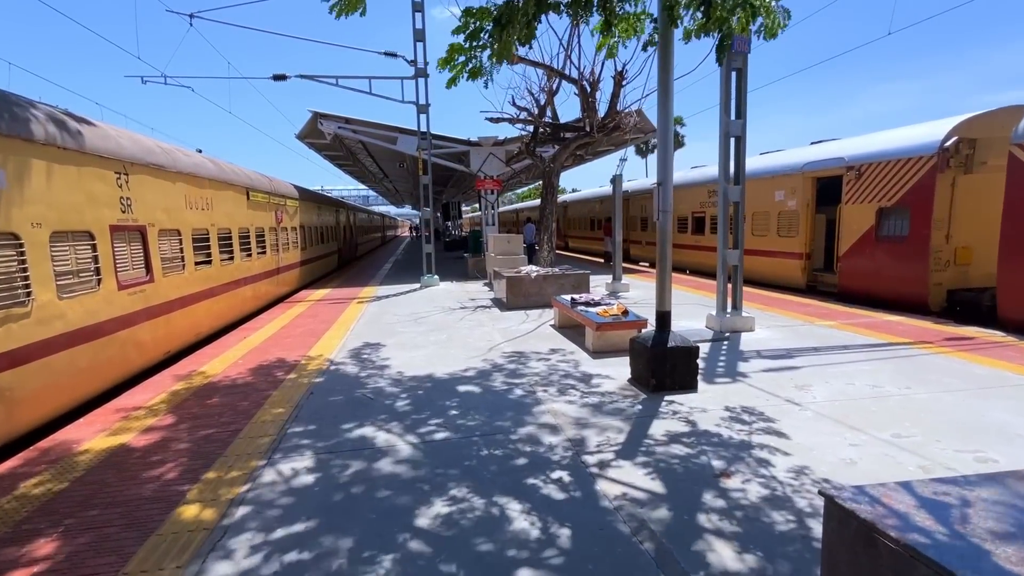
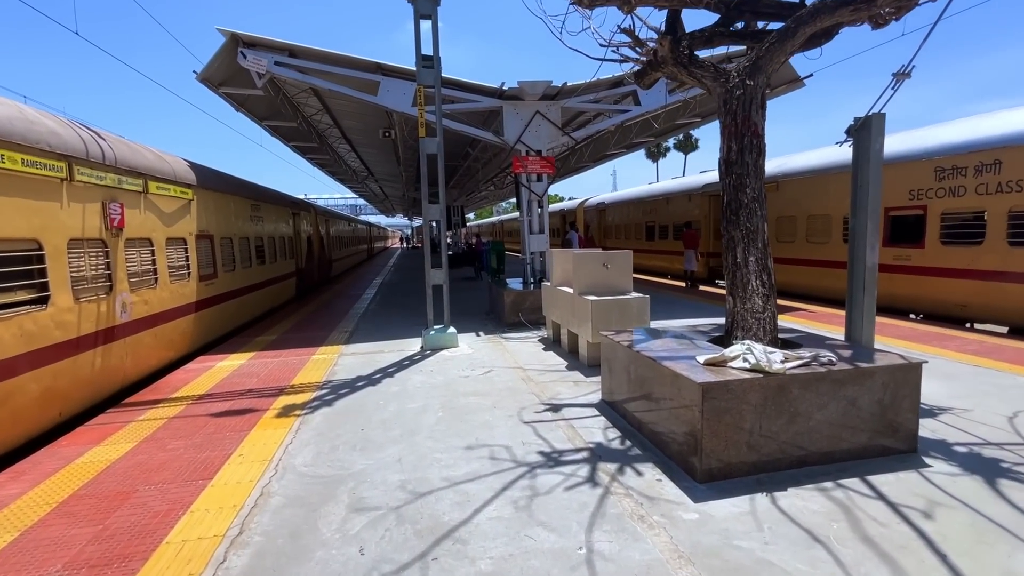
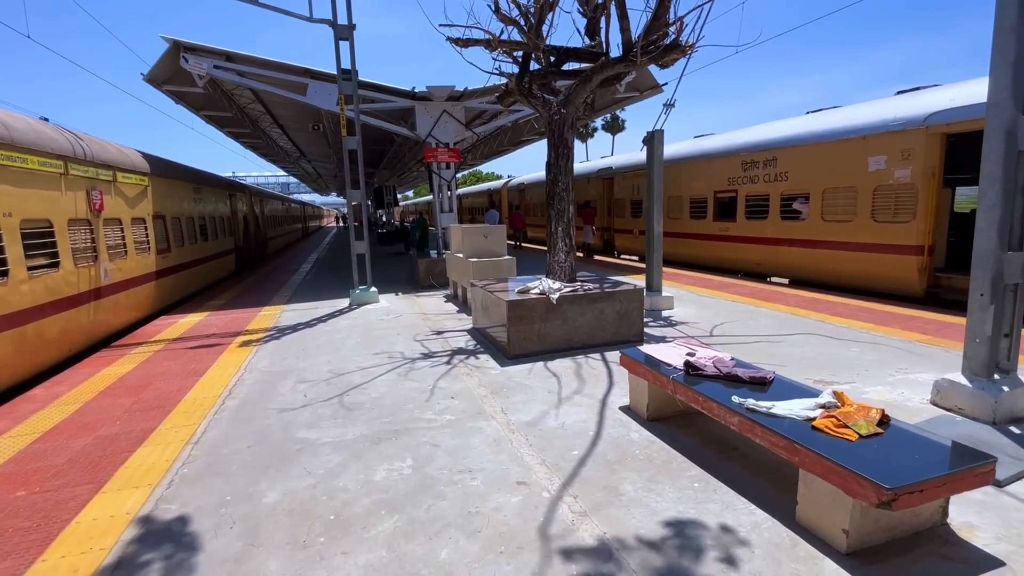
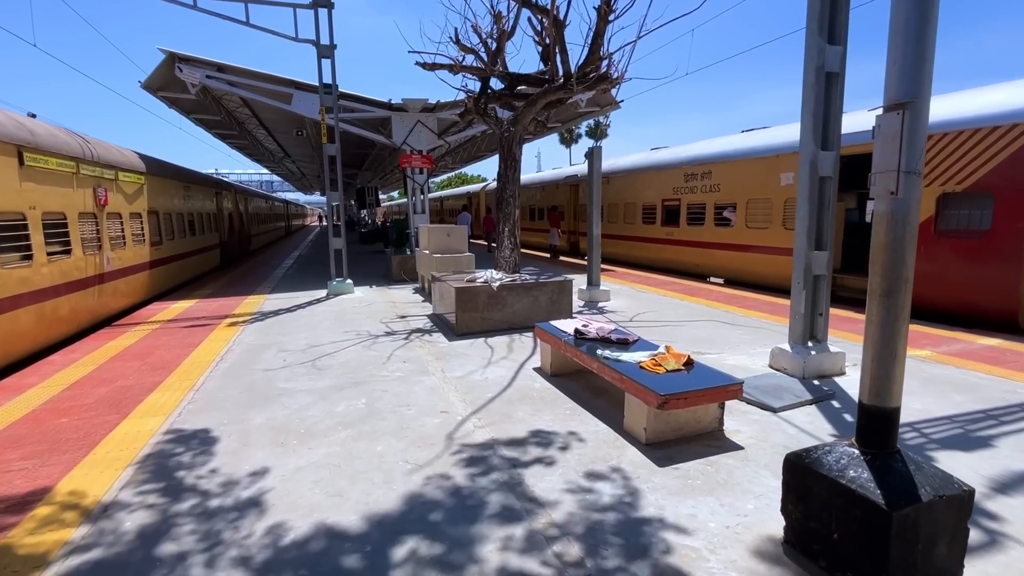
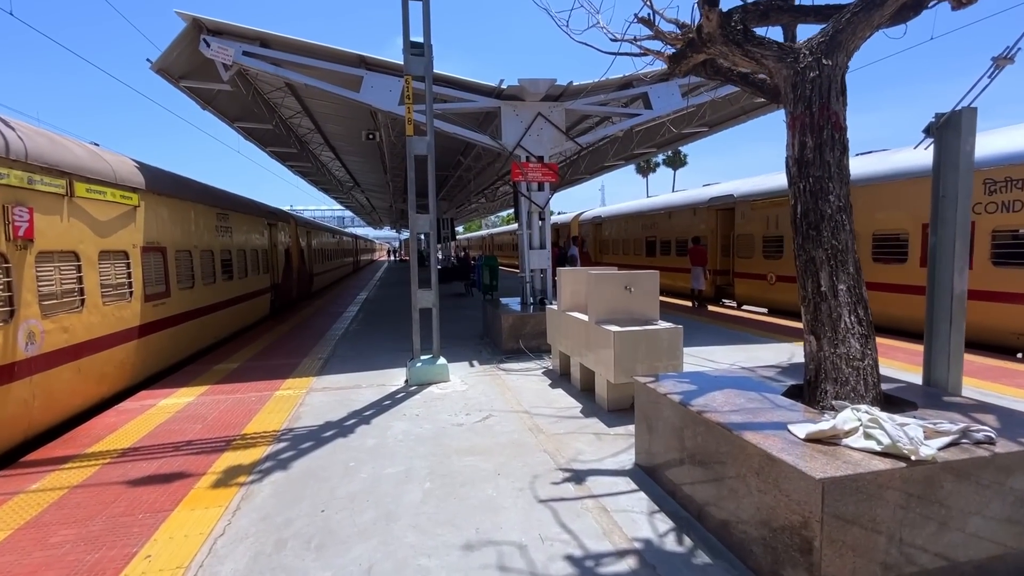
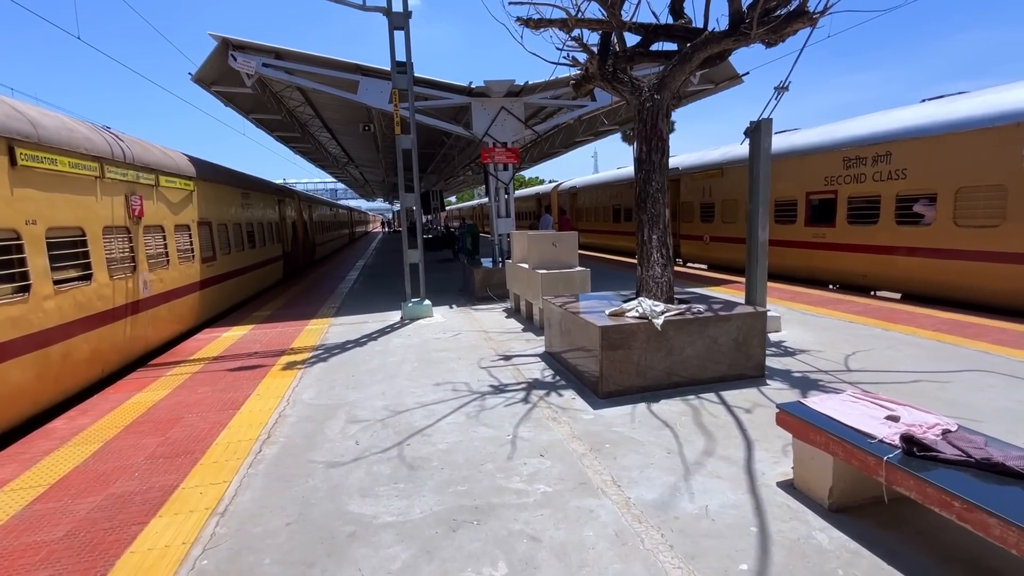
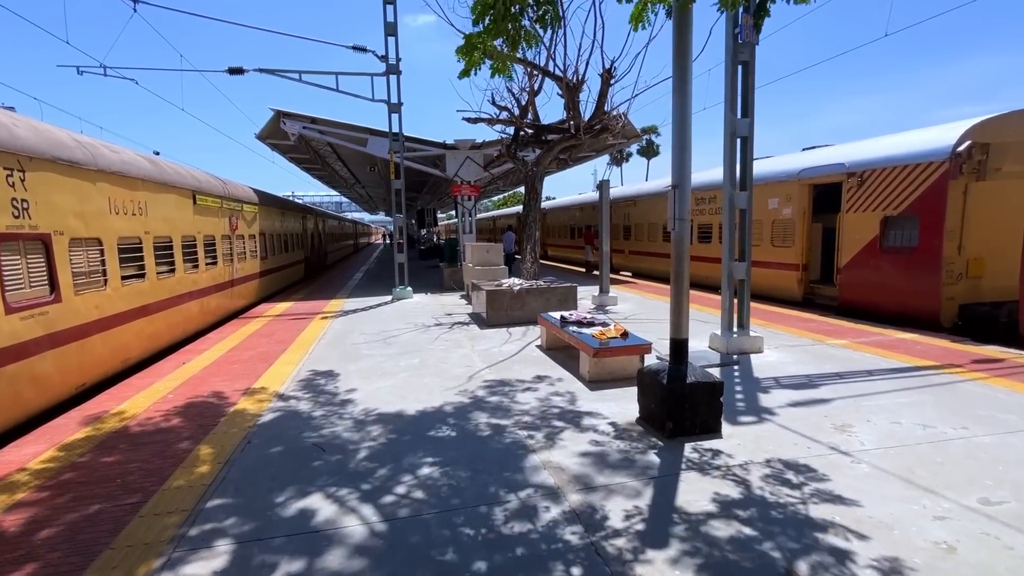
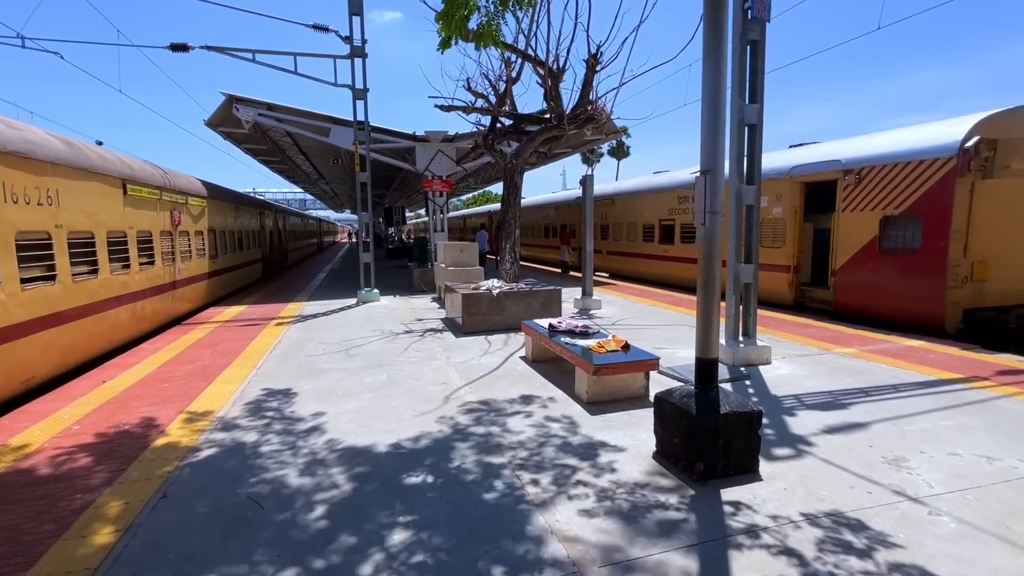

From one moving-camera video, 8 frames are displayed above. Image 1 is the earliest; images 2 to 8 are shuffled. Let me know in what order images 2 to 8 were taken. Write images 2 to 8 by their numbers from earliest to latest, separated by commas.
7, 8, 4, 3, 6, 2, 5
